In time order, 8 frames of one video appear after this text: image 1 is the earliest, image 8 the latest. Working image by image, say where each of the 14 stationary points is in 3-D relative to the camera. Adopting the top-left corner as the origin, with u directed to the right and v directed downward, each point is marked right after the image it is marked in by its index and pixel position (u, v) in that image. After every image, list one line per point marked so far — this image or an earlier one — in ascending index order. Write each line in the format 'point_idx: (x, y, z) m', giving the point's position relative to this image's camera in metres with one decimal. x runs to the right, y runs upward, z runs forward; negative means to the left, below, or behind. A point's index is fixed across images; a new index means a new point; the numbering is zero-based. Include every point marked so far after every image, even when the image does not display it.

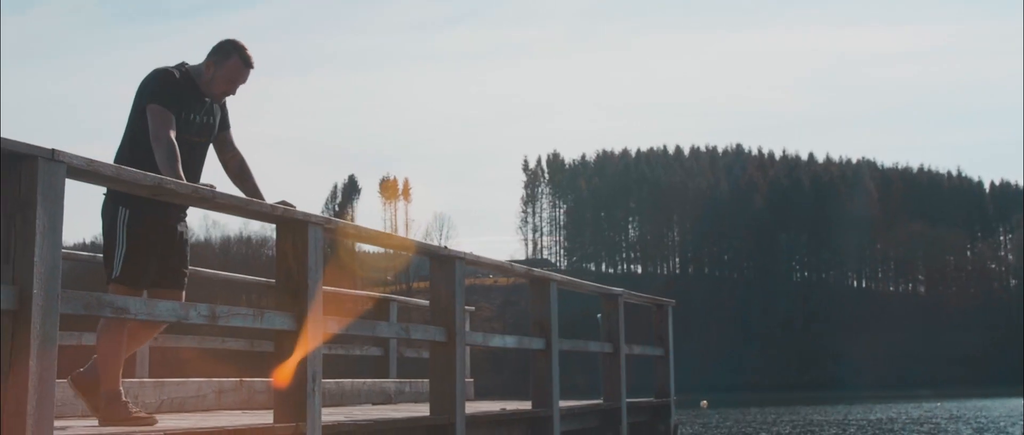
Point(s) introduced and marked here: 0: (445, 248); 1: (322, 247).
0: (-0.3, -0.1, +4.8) m
1: (-0.7, -0.1, +4.4) m
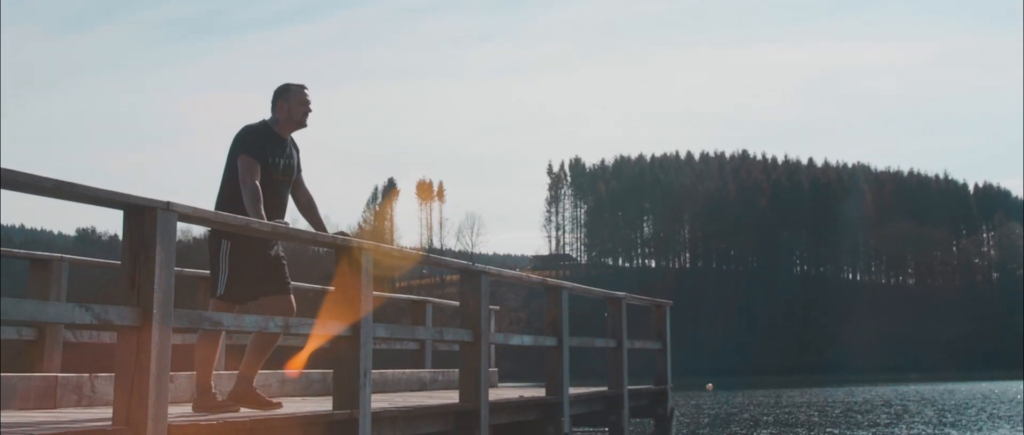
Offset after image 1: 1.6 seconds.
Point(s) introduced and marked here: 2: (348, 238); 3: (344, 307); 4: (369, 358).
0: (-0.2, -0.2, +5.7) m
1: (-0.6, -0.2, +5.2) m
2: (-0.7, -0.1, +5.0) m
3: (-0.7, -0.4, +5.1) m
4: (-0.6, -0.7, +5.2) m
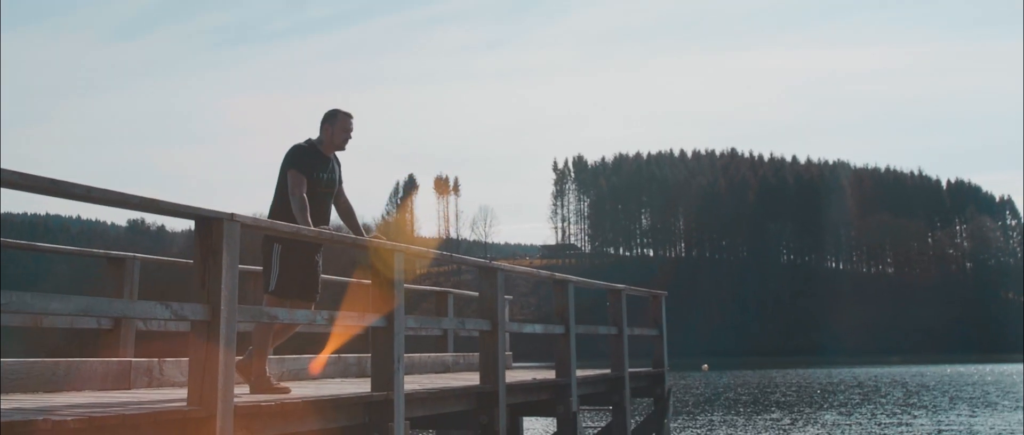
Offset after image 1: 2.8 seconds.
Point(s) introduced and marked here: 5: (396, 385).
0: (-0.1, -0.2, +6.4) m
1: (-0.6, -0.3, +6.0) m
2: (-0.7, -0.1, +5.7) m
3: (-0.7, -0.4, +5.9) m
4: (-0.5, -0.7, +6.0) m
5: (-0.6, -0.9, +5.9) m
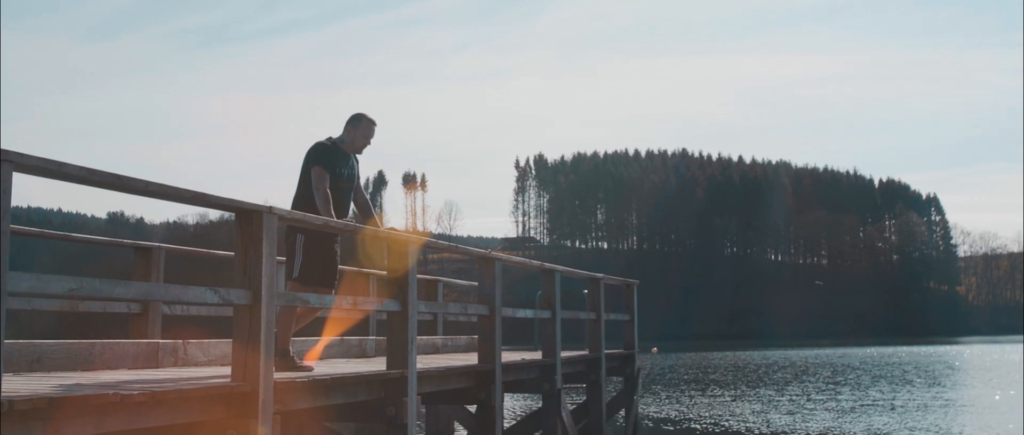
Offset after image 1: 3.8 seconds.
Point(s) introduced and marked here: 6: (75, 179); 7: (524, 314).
0: (-0.1, -0.2, +7.0) m
1: (-0.6, -0.2, +6.5) m
2: (-0.6, -0.1, +6.2) m
3: (-0.7, -0.4, +6.4) m
4: (-0.6, -0.6, +6.5) m
5: (-0.6, -0.8, +6.4) m
6: (-2.0, +0.2, +5.1) m
7: (+0.1, -0.6, +7.2) m
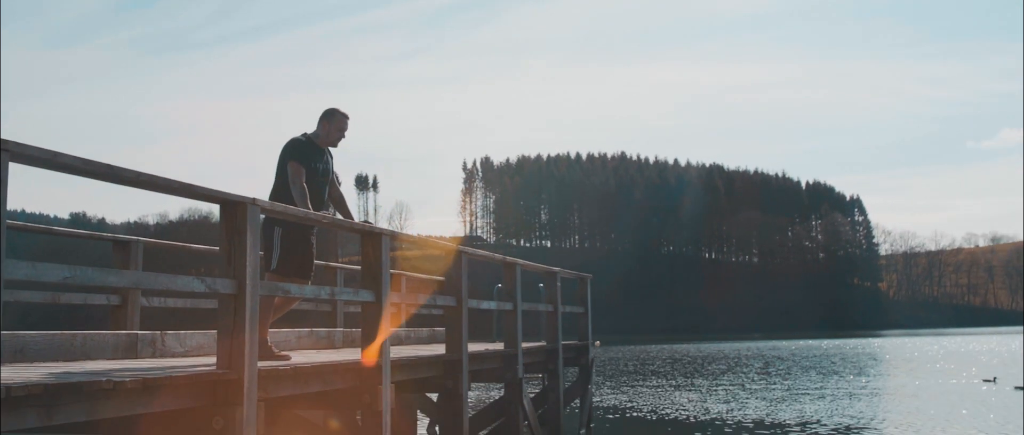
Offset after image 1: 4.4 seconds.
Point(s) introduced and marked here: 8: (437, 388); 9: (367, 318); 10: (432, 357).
0: (-0.4, -0.2, +7.3) m
1: (-0.8, -0.2, +6.7) m
2: (-0.8, 0.0, +6.4) m
3: (-0.9, -0.4, +6.6) m
4: (-0.8, -0.6, +6.7) m
5: (-0.8, -0.8, +6.7) m
6: (-2.1, +0.2, +5.2) m
7: (-0.2, -0.6, +7.5) m
8: (-0.5, -1.2, +7.5) m
9: (-0.9, -0.6, +6.7) m
10: (-0.5, -0.9, +7.0) m
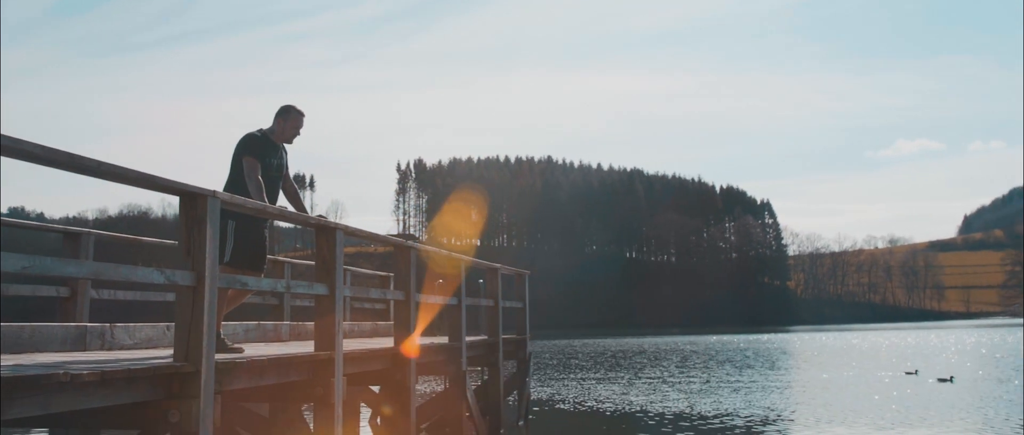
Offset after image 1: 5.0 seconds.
0: (-0.8, -0.2, +7.6) m
1: (-1.1, -0.2, +7.0) m
2: (-1.1, 0.0, +6.7) m
3: (-1.2, -0.4, +6.9) m
4: (-1.1, -0.6, +7.0) m
5: (-1.1, -0.8, +6.9) m
6: (-2.3, +0.3, +5.4) m
7: (-0.6, -0.6, +7.8) m
8: (-0.9, -1.2, +7.8) m
9: (-1.2, -0.6, +6.9) m
10: (-0.9, -0.9, +7.3) m
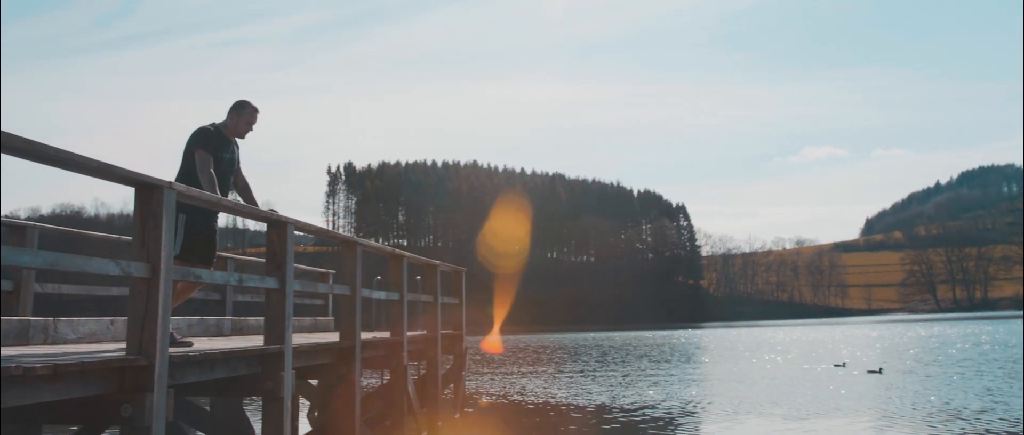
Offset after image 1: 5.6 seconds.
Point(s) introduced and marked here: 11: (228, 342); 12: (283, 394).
0: (-1.2, -0.1, +7.8) m
1: (-1.5, -0.2, +7.2) m
2: (-1.5, 0.0, +6.9) m
3: (-1.6, -0.3, +7.0) m
4: (-1.5, -0.6, +7.2) m
5: (-1.5, -0.8, +7.1) m
6: (-2.5, +0.3, +5.5) m
7: (-1.1, -0.6, +8.0) m
8: (-1.4, -1.2, +8.0) m
9: (-1.6, -0.6, +7.1) m
10: (-1.3, -0.9, +7.5) m
11: (-1.9, -0.9, +7.4) m
12: (-1.6, -1.2, +7.4) m
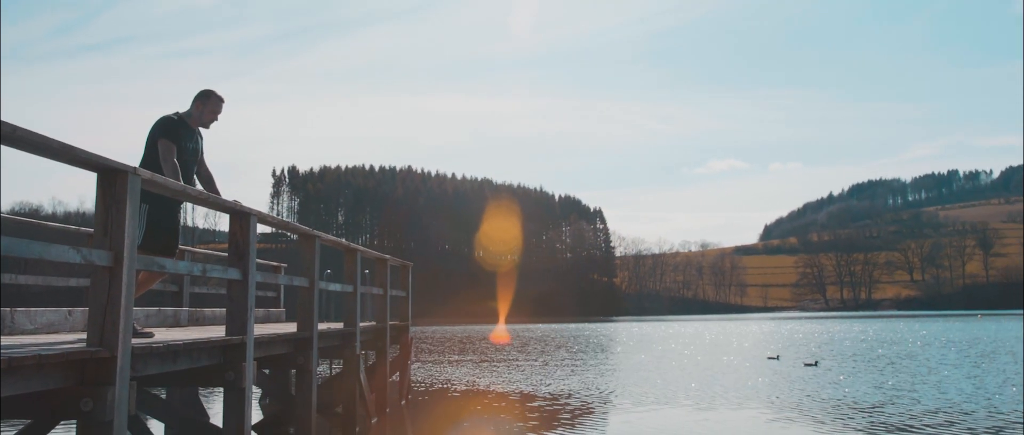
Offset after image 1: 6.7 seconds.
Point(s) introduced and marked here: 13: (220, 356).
0: (-1.6, -0.1, +8.4) m
1: (-1.8, -0.1, +7.8) m
2: (-1.8, 0.0, +7.5) m
3: (-1.9, -0.3, +7.7) m
4: (-1.8, -0.6, +7.8) m
5: (-1.8, -0.7, +7.8) m
6: (-2.7, +0.3, +6.0) m
7: (-1.5, -0.6, +8.7) m
8: (-1.8, -1.1, +8.7) m
9: (-1.9, -0.5, +7.7) m
10: (-1.7, -0.9, +8.1) m
11: (-2.3, -0.8, +8.0) m
12: (-2.0, -1.2, +8.0) m
13: (-2.1, -1.0, +7.9) m
